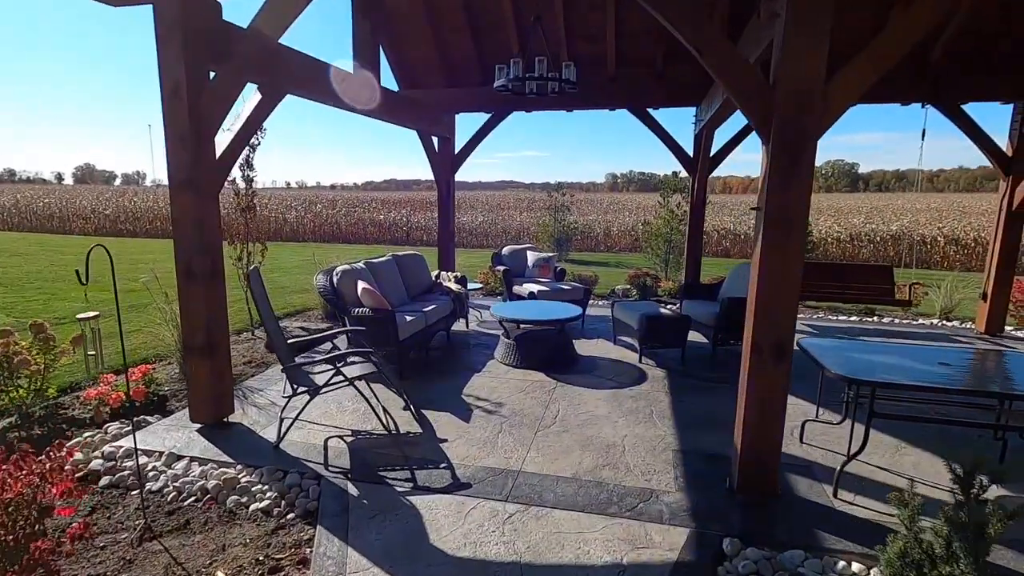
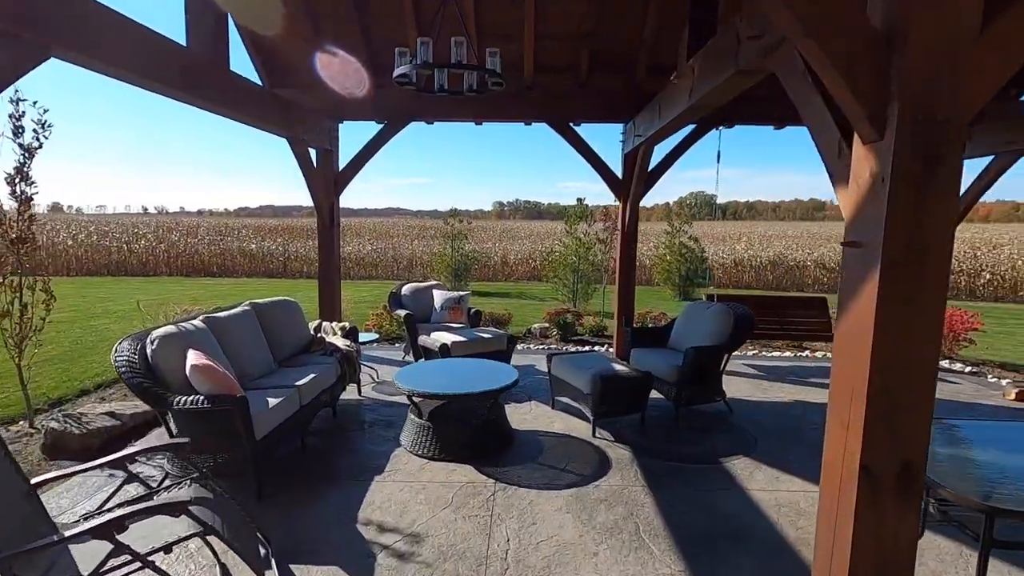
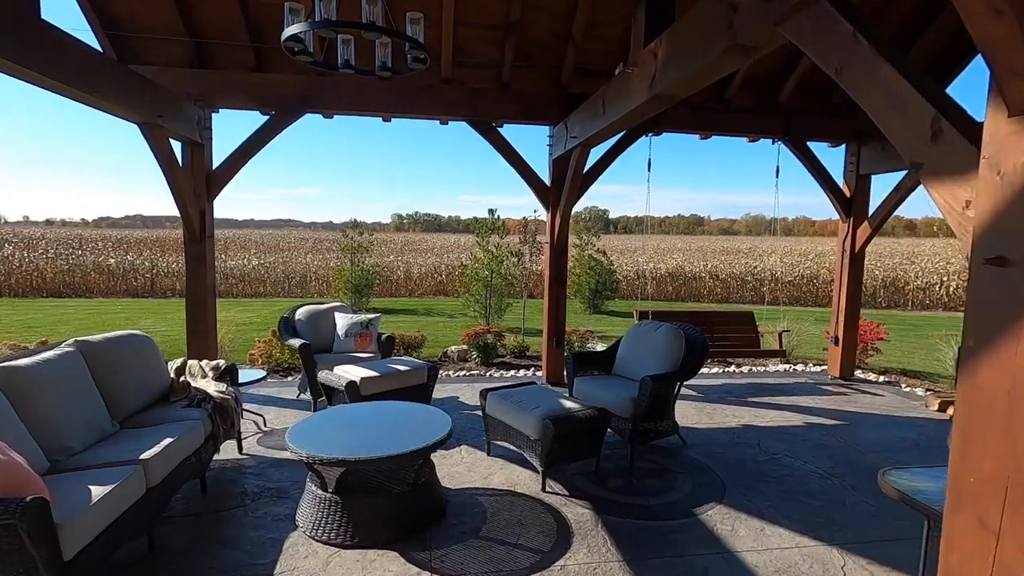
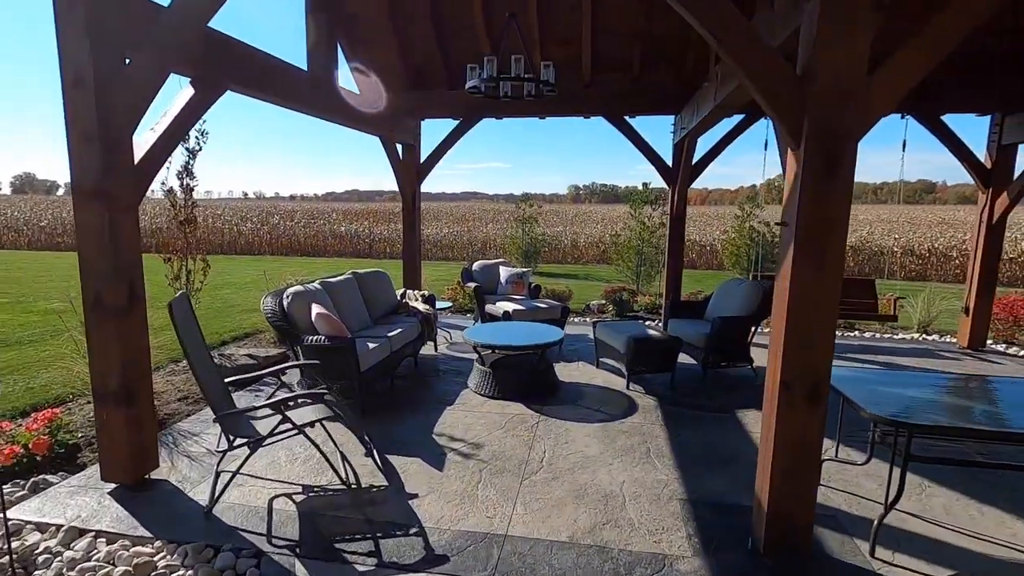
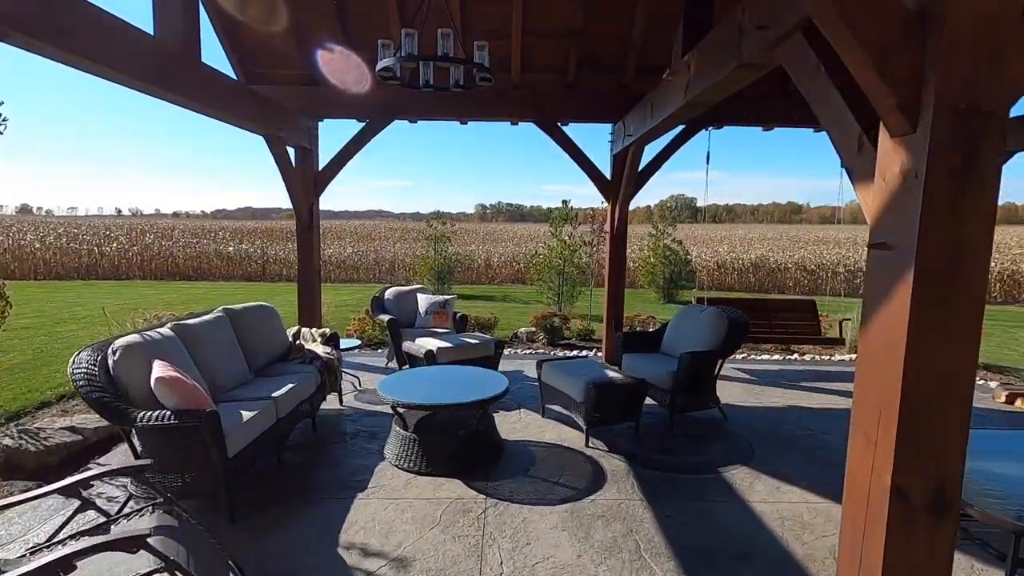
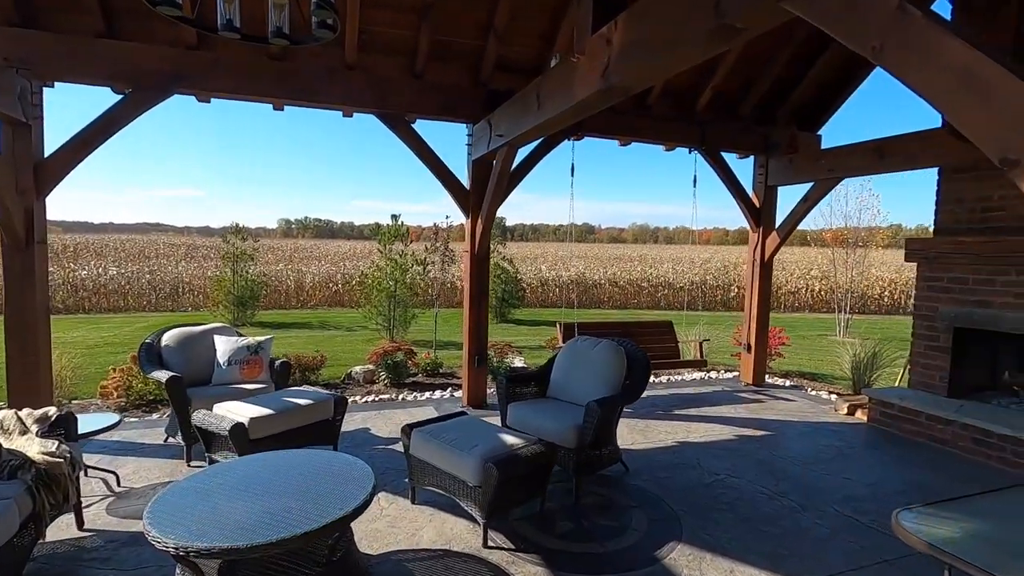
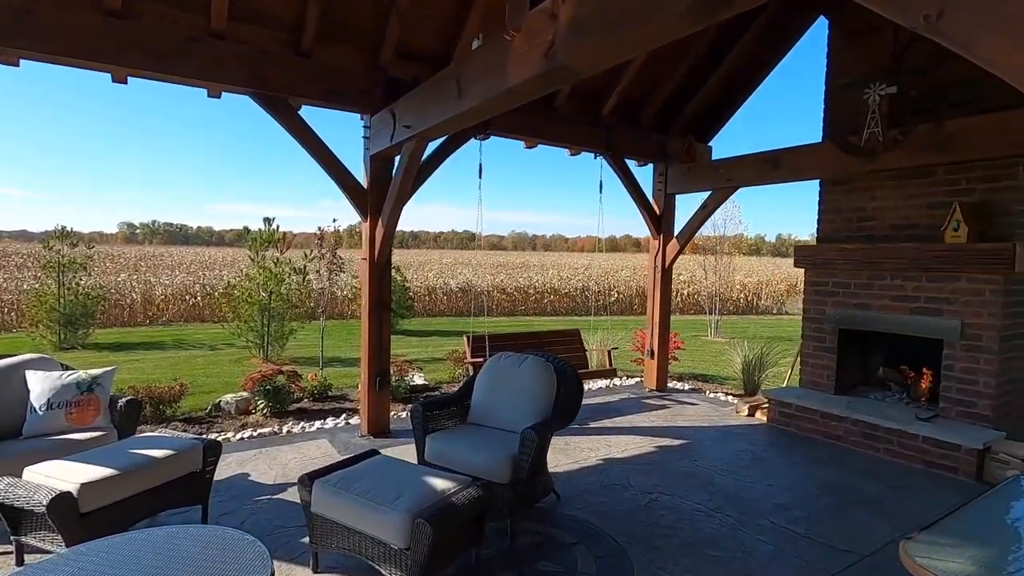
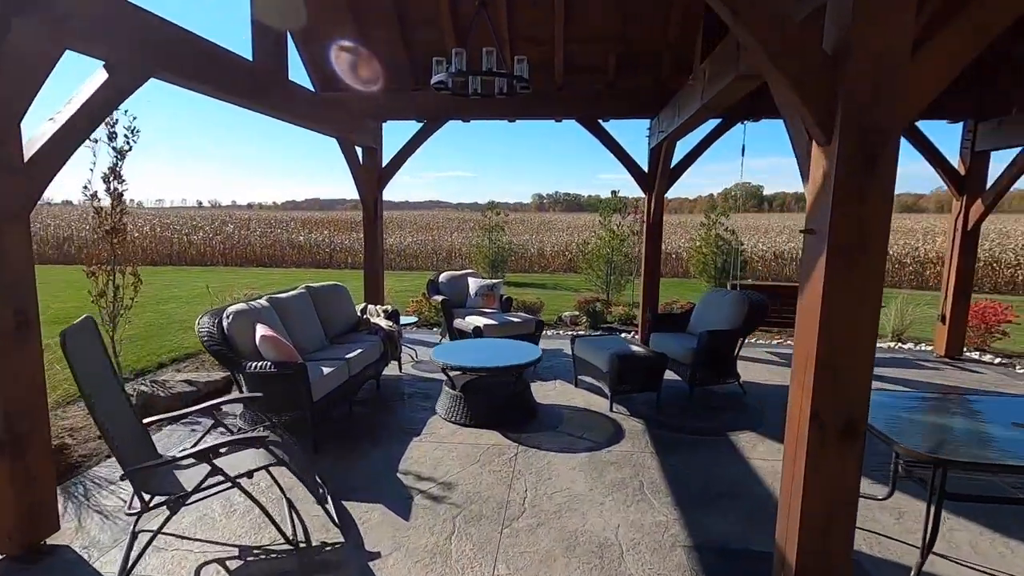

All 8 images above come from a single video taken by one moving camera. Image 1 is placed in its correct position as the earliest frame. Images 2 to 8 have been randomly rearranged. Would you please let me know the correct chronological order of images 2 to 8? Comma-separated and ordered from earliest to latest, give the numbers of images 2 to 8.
4, 8, 2, 5, 3, 6, 7
